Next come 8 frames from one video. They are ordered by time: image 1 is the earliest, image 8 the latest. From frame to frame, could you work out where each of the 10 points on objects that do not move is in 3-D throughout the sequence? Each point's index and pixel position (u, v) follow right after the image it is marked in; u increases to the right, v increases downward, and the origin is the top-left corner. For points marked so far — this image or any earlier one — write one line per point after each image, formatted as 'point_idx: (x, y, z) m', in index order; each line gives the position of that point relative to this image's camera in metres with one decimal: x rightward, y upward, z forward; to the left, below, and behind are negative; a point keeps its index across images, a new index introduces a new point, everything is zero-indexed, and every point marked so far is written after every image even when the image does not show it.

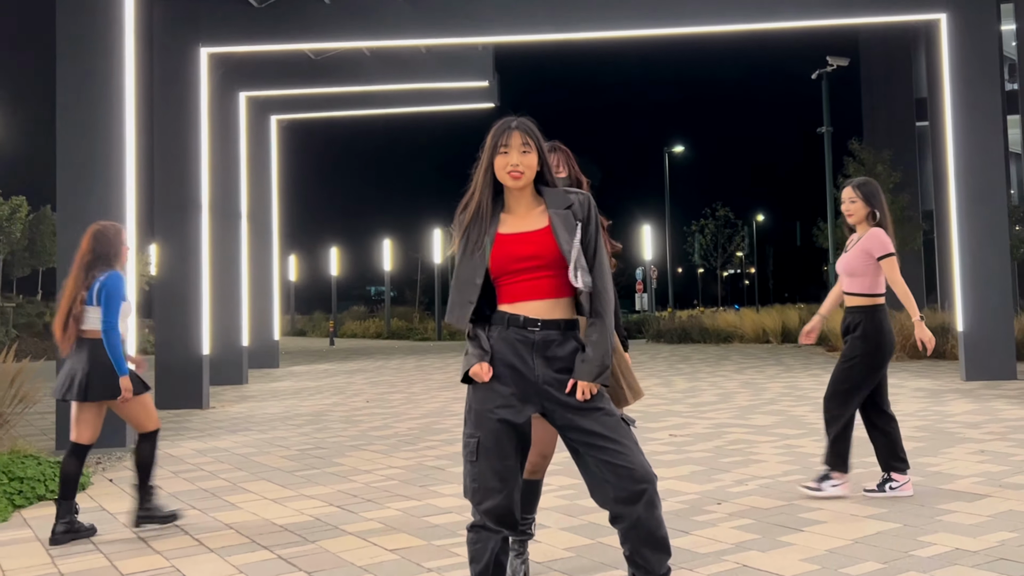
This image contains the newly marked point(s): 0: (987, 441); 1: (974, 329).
0: (+4.2, -1.2, +6.8) m
1: (+5.2, -0.5, +9.4) m
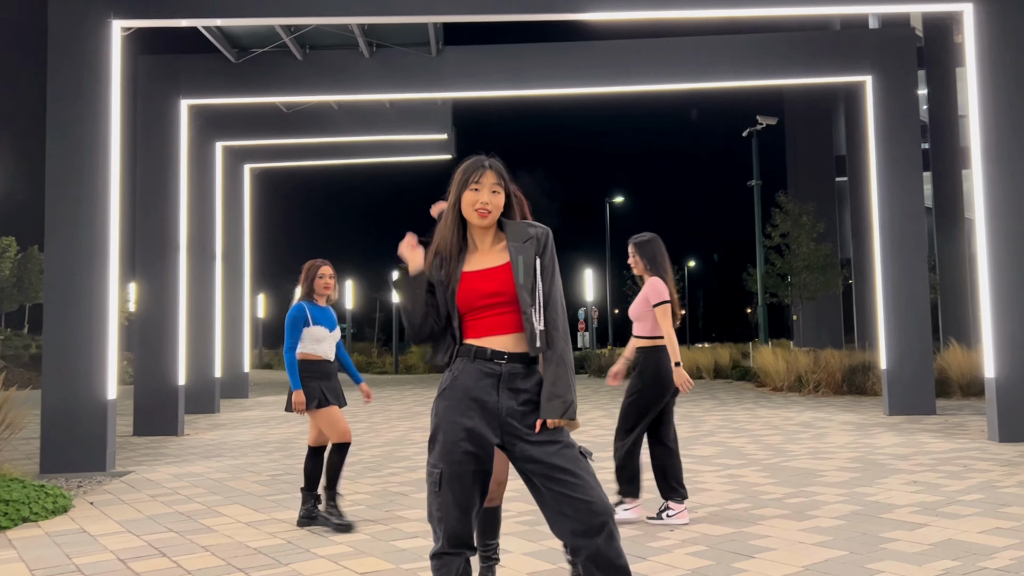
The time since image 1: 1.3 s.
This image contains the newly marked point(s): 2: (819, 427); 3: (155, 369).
0: (+3.7, -1.7, +7.6) m
1: (+4.7, -1.0, +10.3) m
2: (+3.6, -1.6, +9.8) m
3: (-4.1, -0.9, +9.3) m
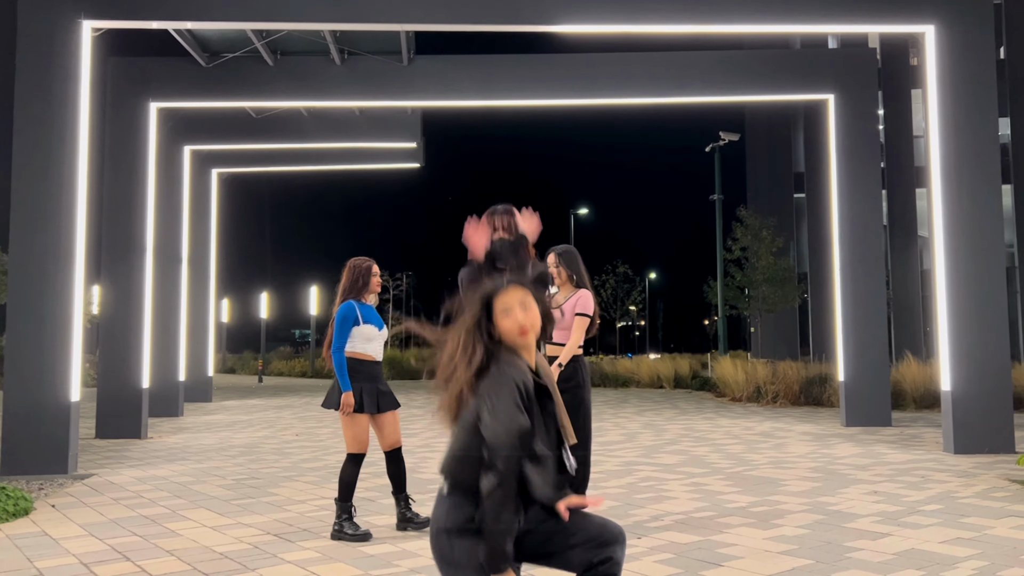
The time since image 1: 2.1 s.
0: (+3.3, -1.8, +7.8) m
1: (+4.3, -1.2, +10.5) m
2: (+3.2, -1.8, +10.1) m
3: (-4.5, -0.9, +9.3) m
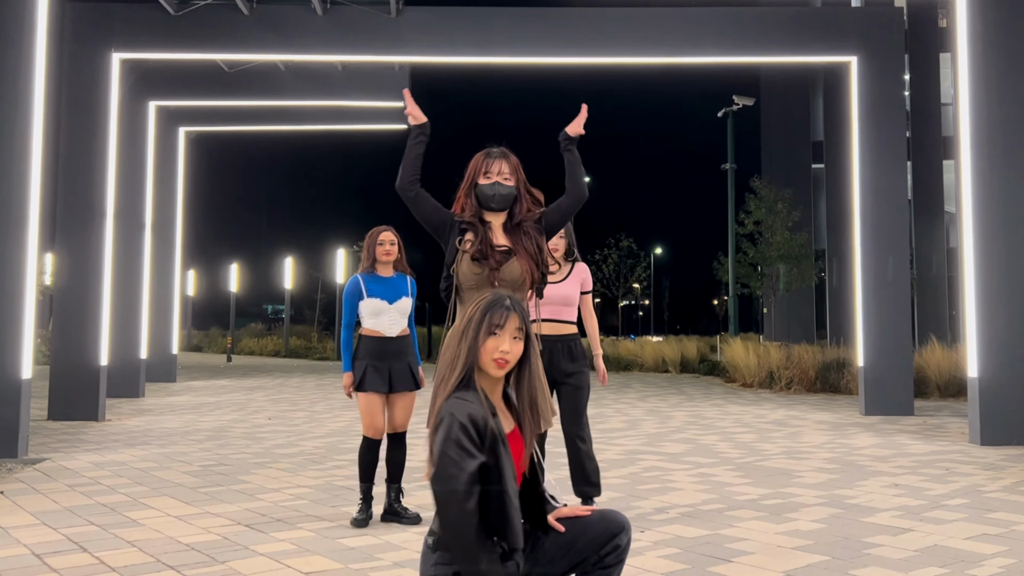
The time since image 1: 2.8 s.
0: (+3.2, -1.6, +7.2) m
1: (+4.2, -0.9, +9.8) m
2: (+3.2, -1.5, +9.4) m
3: (-4.6, -0.6, +8.8) m
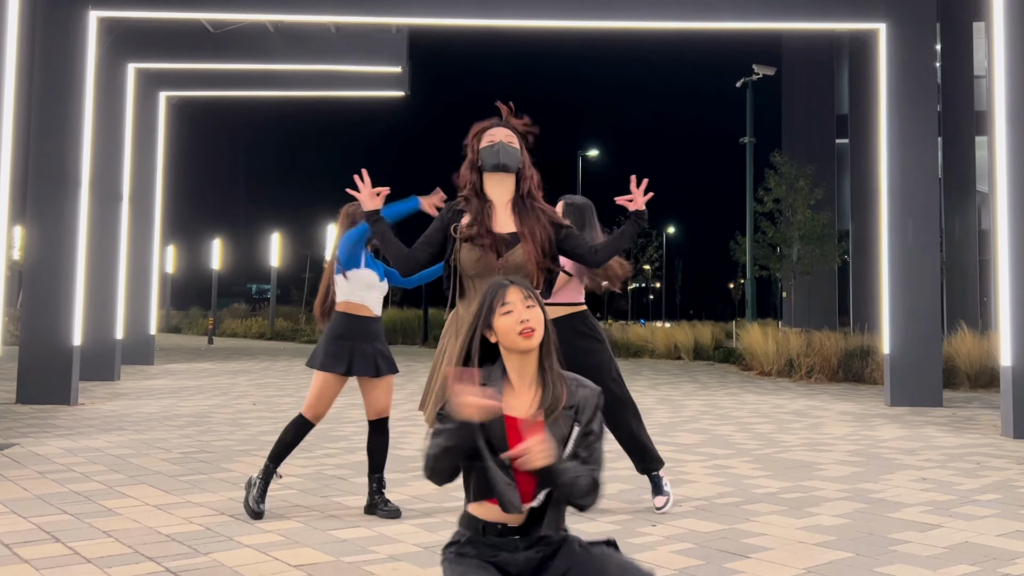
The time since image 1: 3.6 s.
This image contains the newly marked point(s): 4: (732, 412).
0: (+3.2, -1.4, +6.6) m
1: (+4.3, -0.7, +9.2) m
2: (+3.2, -1.4, +8.8) m
3: (-4.5, -0.4, +8.4) m
4: (+2.4, -1.4, +9.2) m
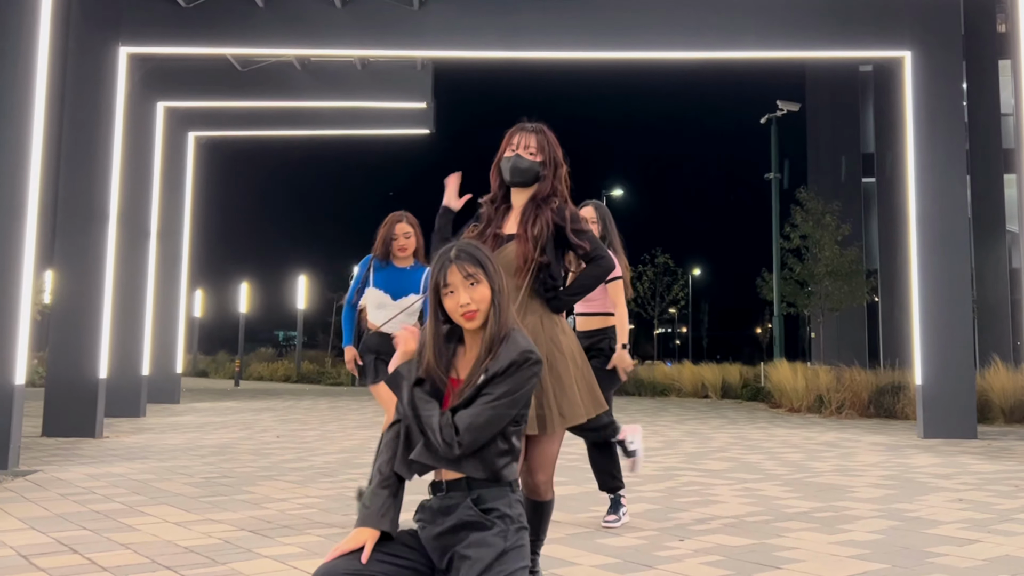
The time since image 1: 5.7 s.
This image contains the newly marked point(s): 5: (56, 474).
0: (+3.4, -1.7, +6.4) m
1: (+4.5, -1.1, +9.0) m
2: (+3.4, -1.8, +8.6) m
3: (-4.3, -0.7, +8.4) m
4: (+2.7, -1.8, +9.0) m
5: (-3.6, -1.5, +6.5) m
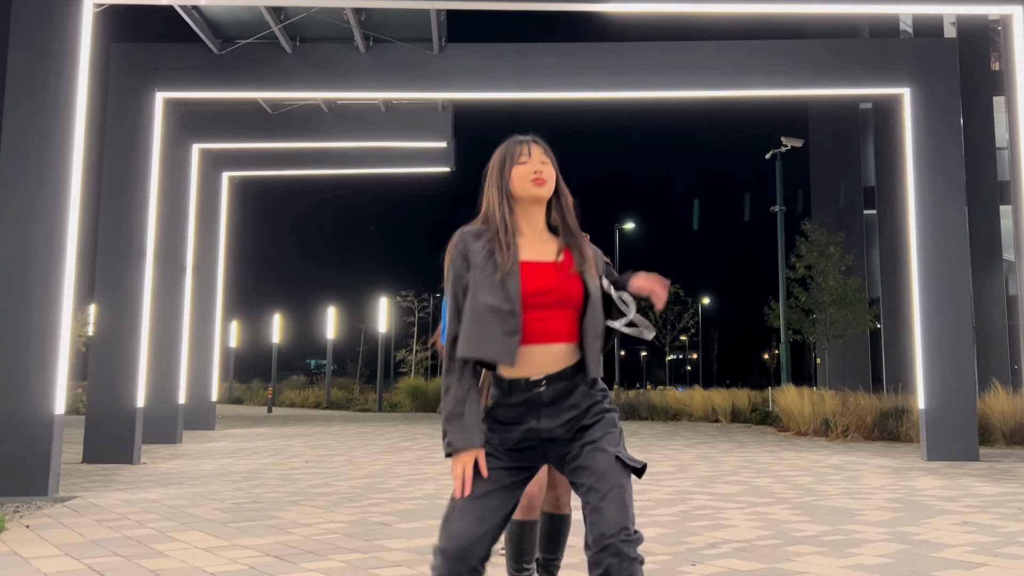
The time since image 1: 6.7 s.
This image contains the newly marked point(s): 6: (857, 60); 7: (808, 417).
0: (+3.6, -1.9, +6.7) m
1: (+4.7, -1.4, +9.3) m
2: (+3.6, -2.1, +8.9) m
3: (-4.1, -1.1, +8.7) m
4: (+2.8, -2.1, +9.3) m
5: (-3.4, -1.8, +6.8) m
6: (+4.0, +2.5, +9.7) m
7: (+4.2, -1.9, +12.1) m
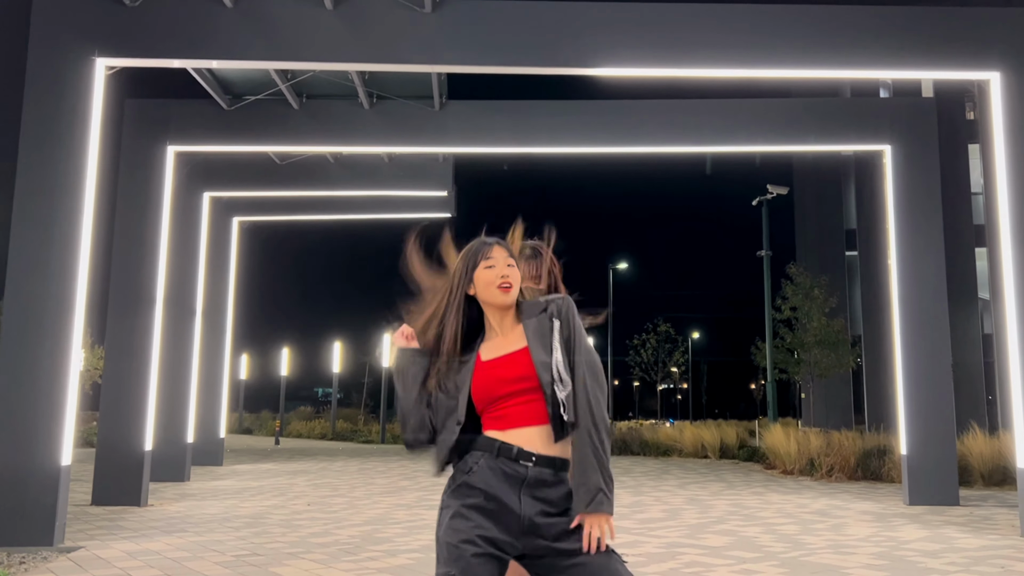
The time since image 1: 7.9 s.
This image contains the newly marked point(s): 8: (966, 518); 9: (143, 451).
0: (+3.6, -2.3, +7.0) m
1: (+4.6, -1.9, +9.6) m
2: (+3.5, -2.5, +9.2) m
3: (-4.2, -1.5, +8.8) m
4: (+2.8, -2.5, +9.5) m
5: (-3.4, -2.2, +6.9) m
6: (+3.9, +2.1, +10.1) m
7: (+4.1, -2.4, +12.4) m
8: (+4.9, -2.5, +9.1) m
9: (-3.9, -1.7, +8.8) m
